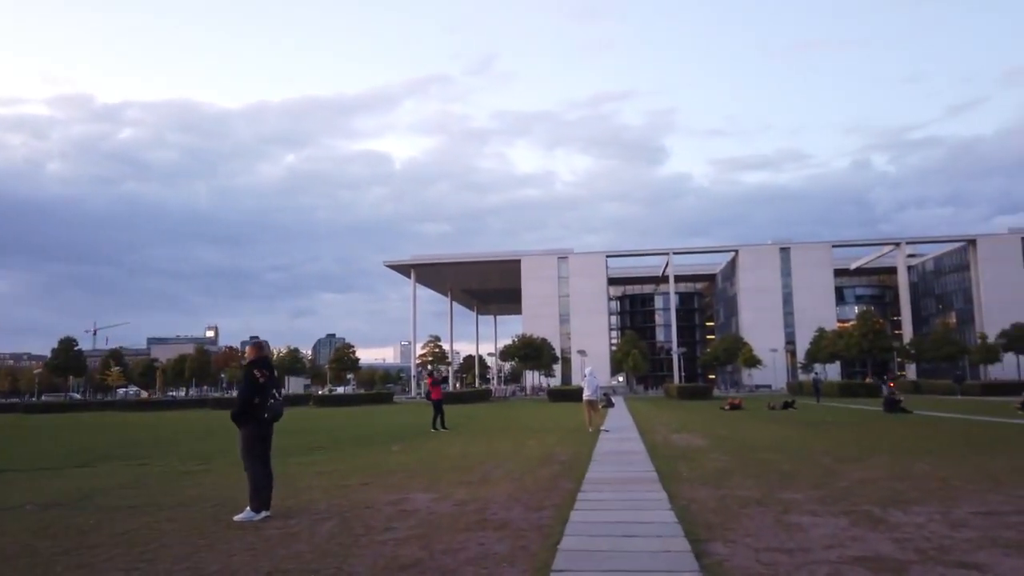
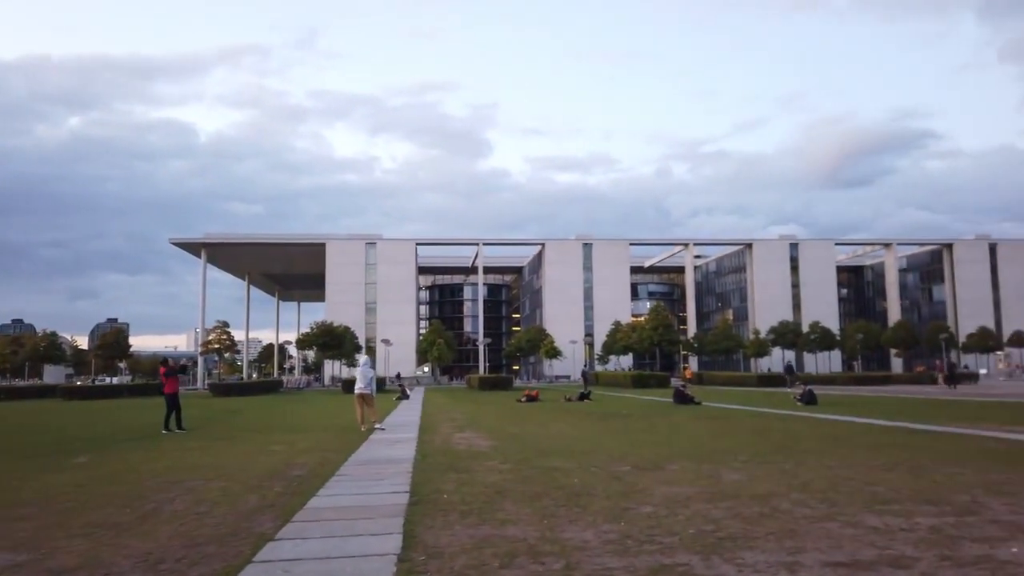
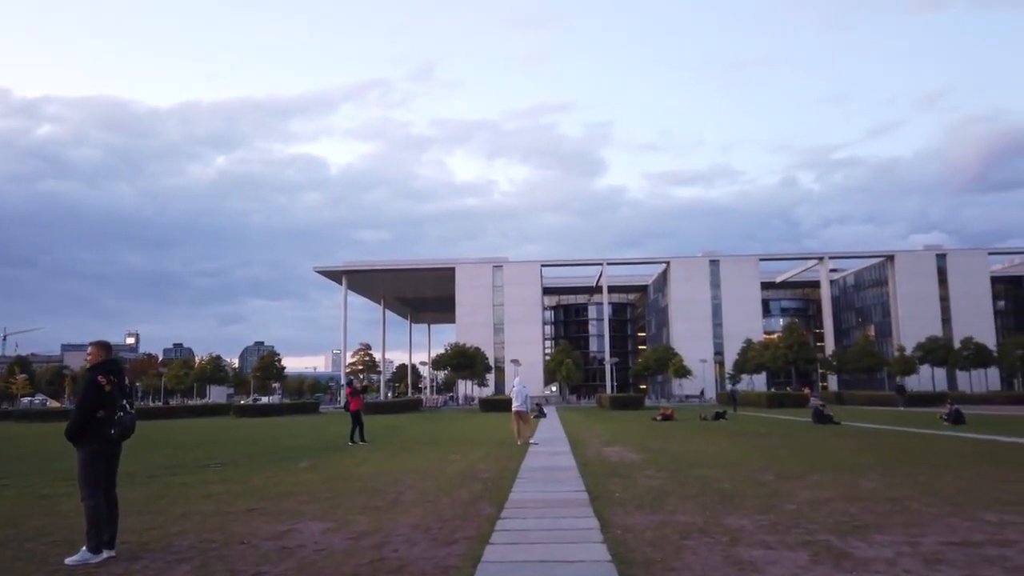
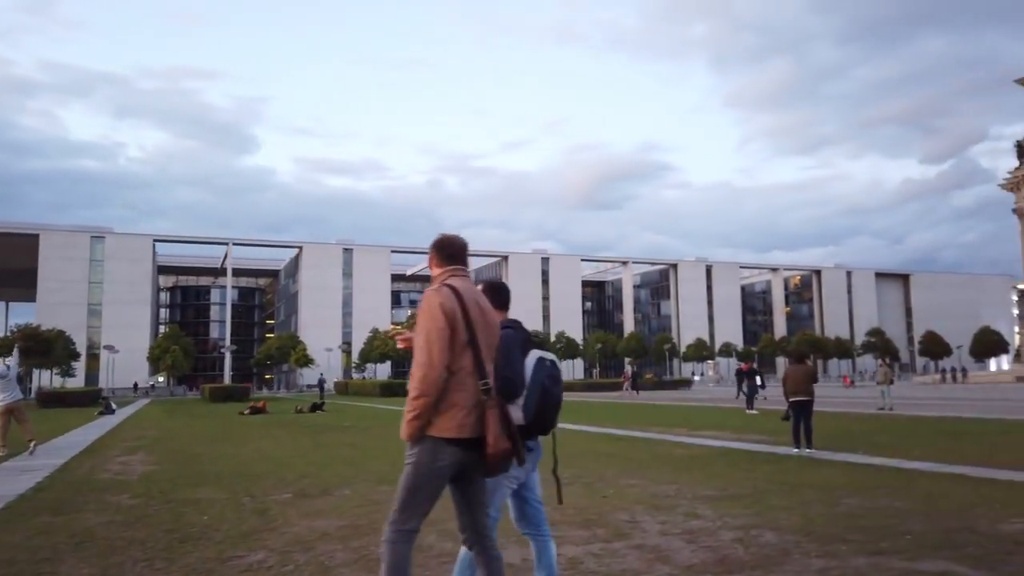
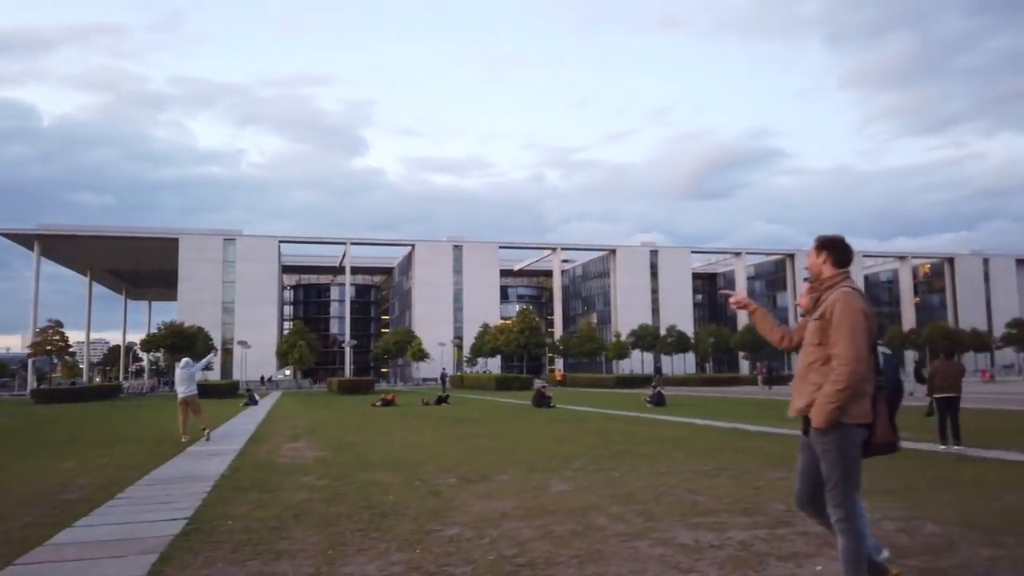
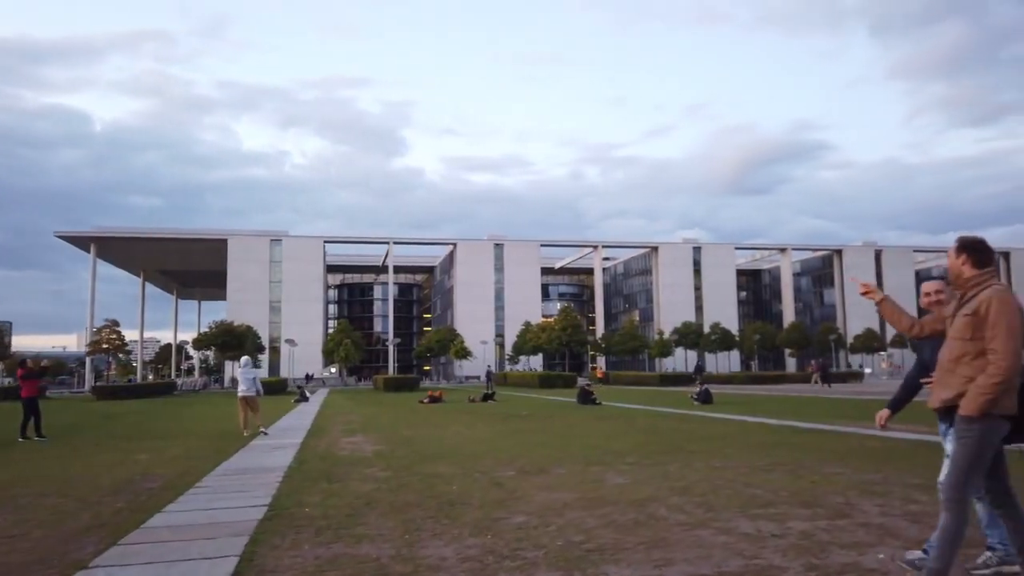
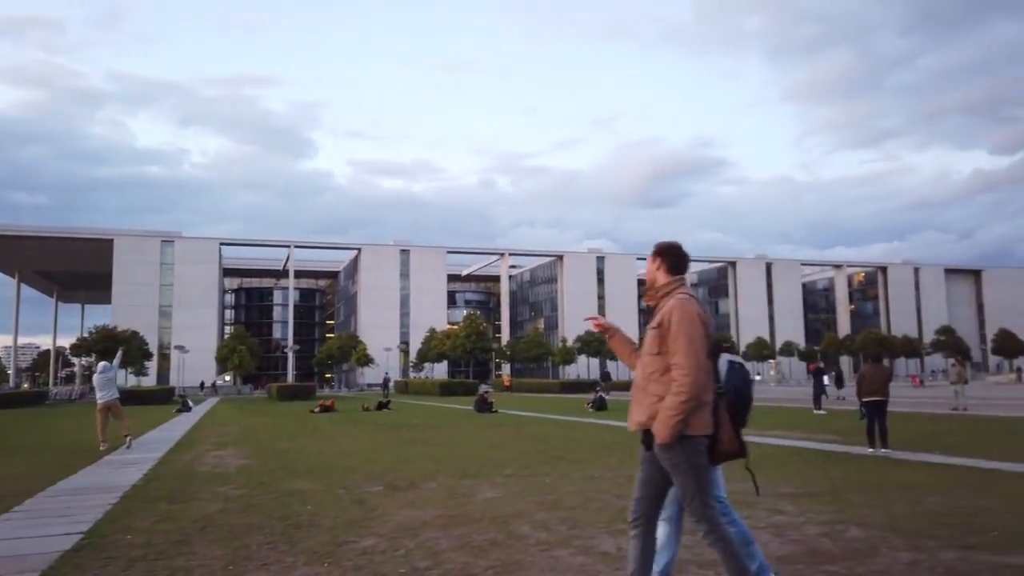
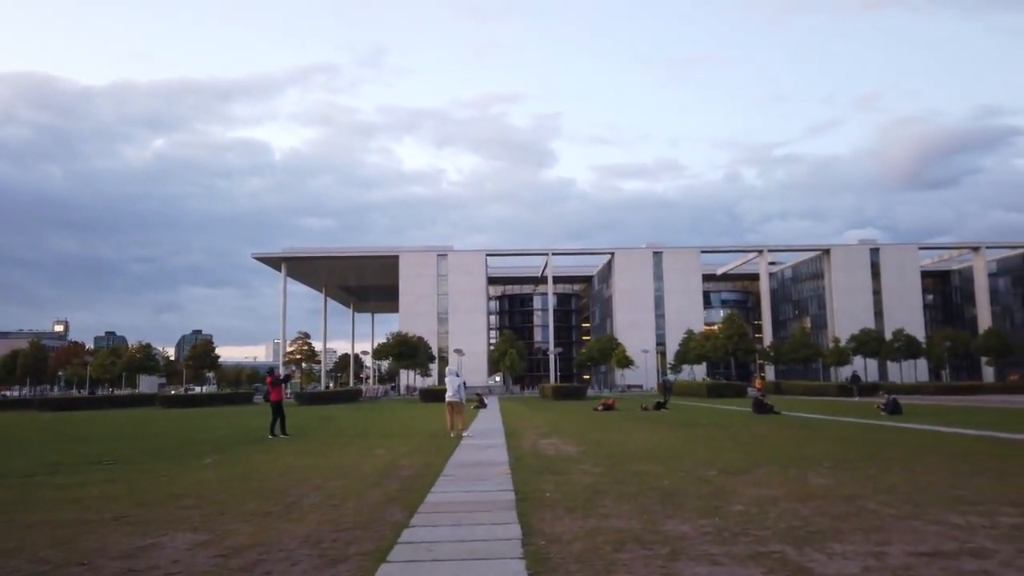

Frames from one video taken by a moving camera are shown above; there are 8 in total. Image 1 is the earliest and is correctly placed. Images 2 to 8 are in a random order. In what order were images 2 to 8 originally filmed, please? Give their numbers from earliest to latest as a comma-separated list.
3, 8, 2, 6, 5, 7, 4
